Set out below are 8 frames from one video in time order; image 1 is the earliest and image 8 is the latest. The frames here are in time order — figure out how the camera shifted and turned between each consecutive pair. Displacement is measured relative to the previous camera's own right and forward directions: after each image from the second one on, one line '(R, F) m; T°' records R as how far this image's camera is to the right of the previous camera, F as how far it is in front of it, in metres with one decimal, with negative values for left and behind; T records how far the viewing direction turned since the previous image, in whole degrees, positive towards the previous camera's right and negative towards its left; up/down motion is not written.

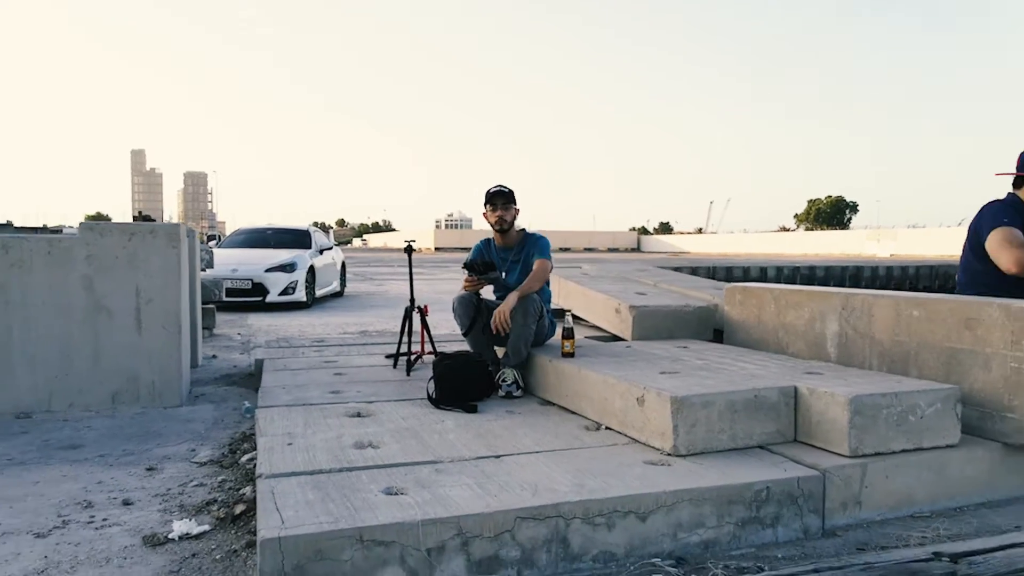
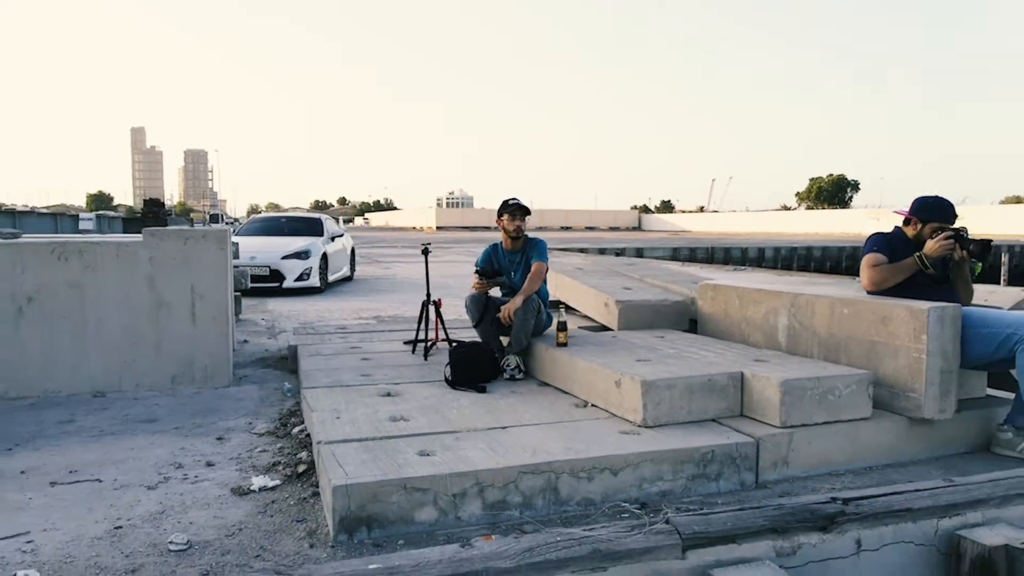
(0.0, -0.7) m; 0°
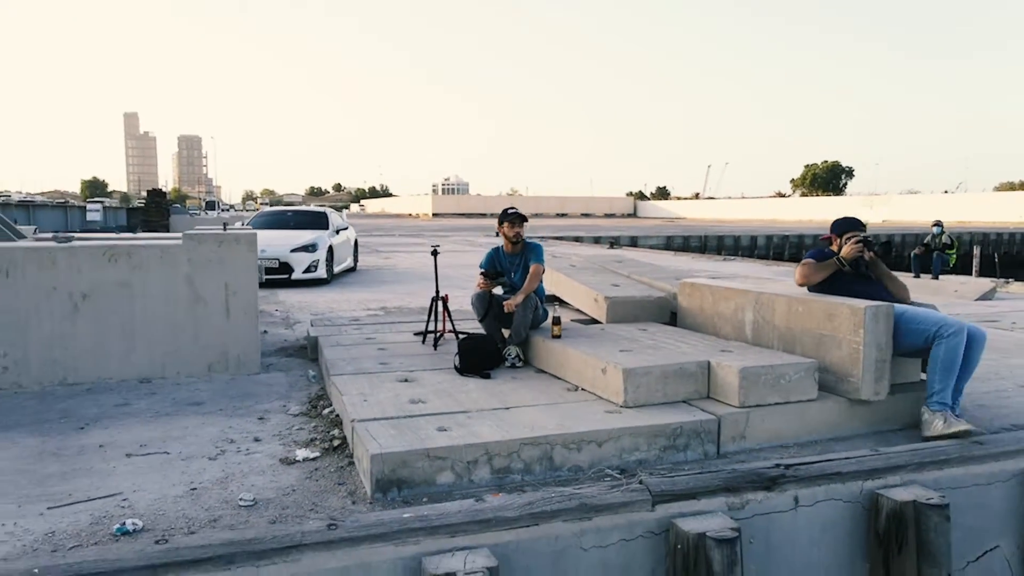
(0.0, -0.6) m; 0°
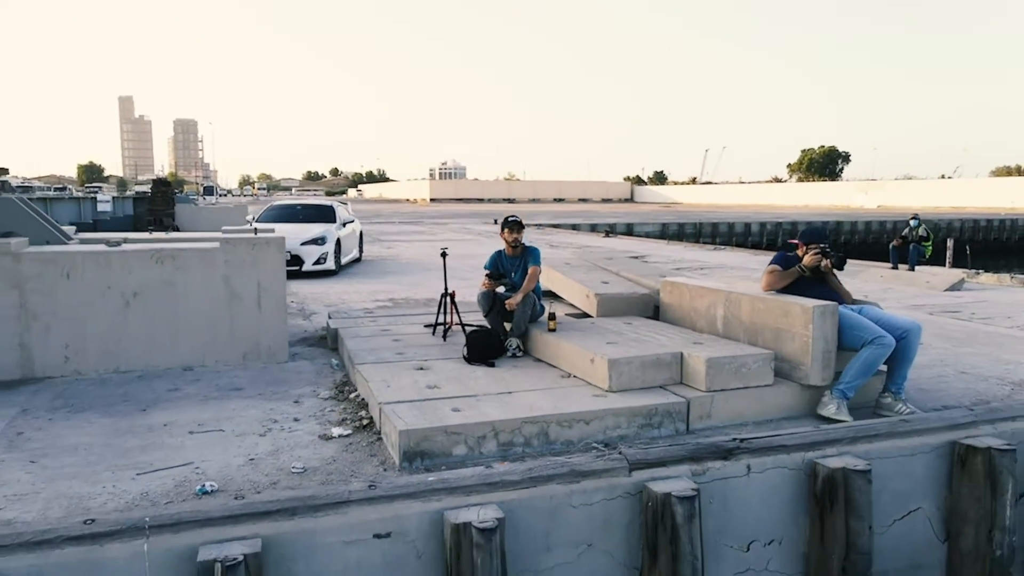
(0.0, -0.7) m; 0°
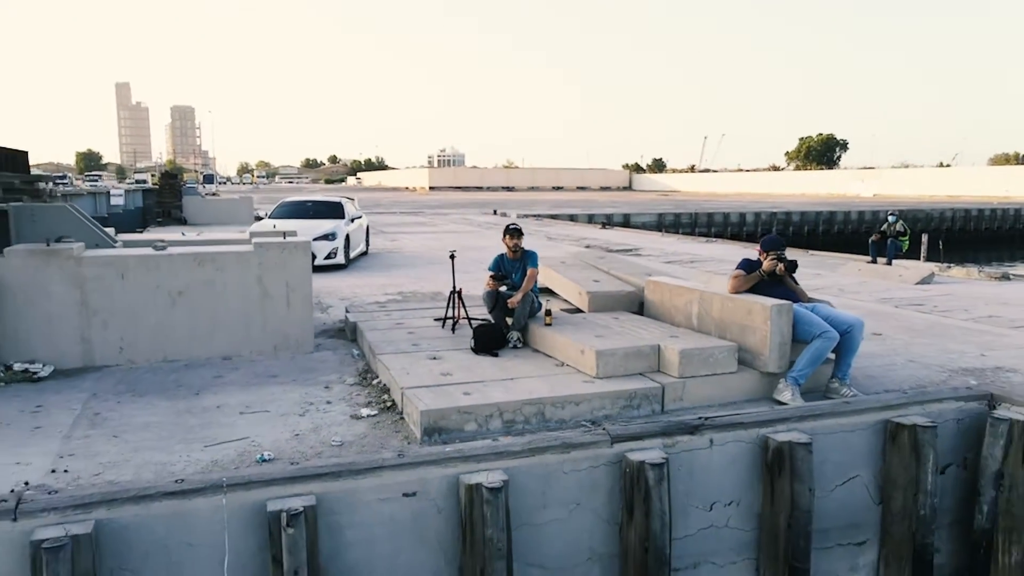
(0.0, -0.8) m; 0°
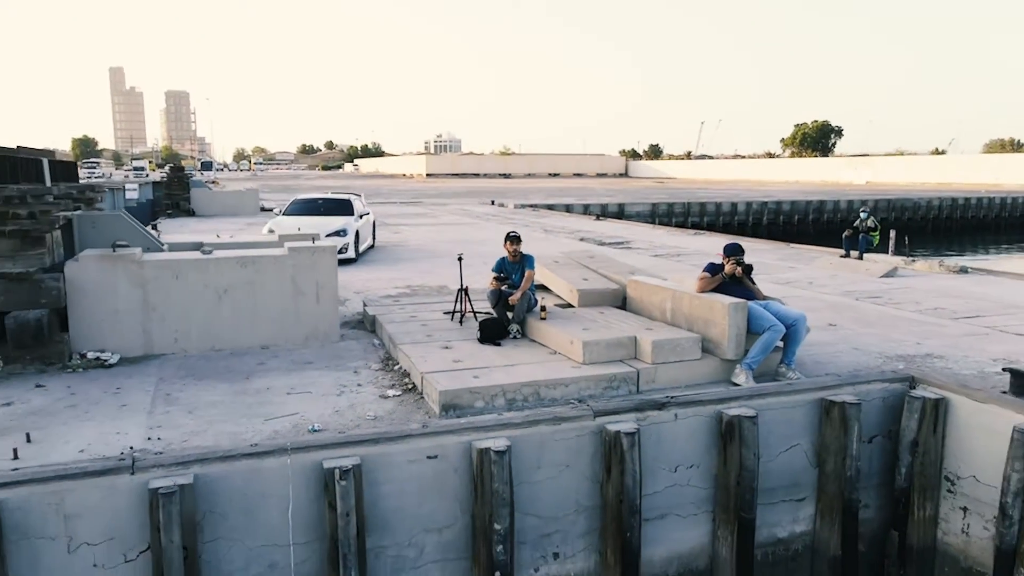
(0.0, -1.0) m; 0°
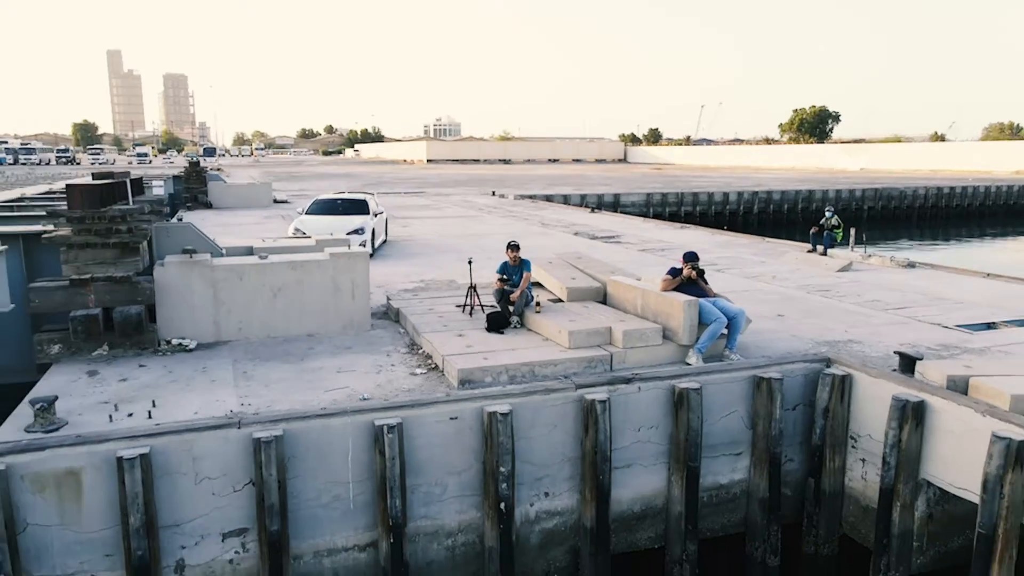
(0.0, -1.7) m; 0°
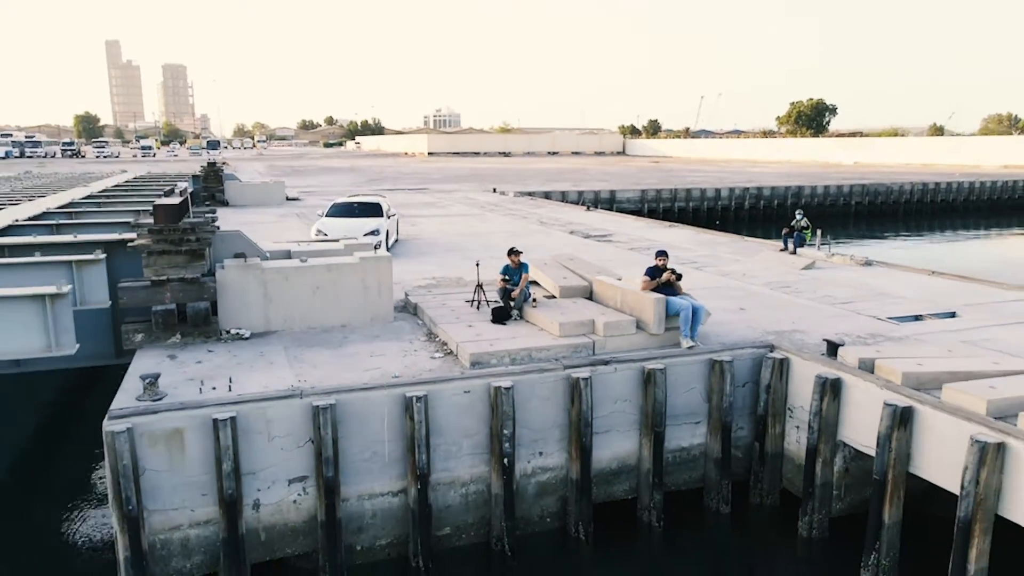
(0.0, -1.8) m; 0°
